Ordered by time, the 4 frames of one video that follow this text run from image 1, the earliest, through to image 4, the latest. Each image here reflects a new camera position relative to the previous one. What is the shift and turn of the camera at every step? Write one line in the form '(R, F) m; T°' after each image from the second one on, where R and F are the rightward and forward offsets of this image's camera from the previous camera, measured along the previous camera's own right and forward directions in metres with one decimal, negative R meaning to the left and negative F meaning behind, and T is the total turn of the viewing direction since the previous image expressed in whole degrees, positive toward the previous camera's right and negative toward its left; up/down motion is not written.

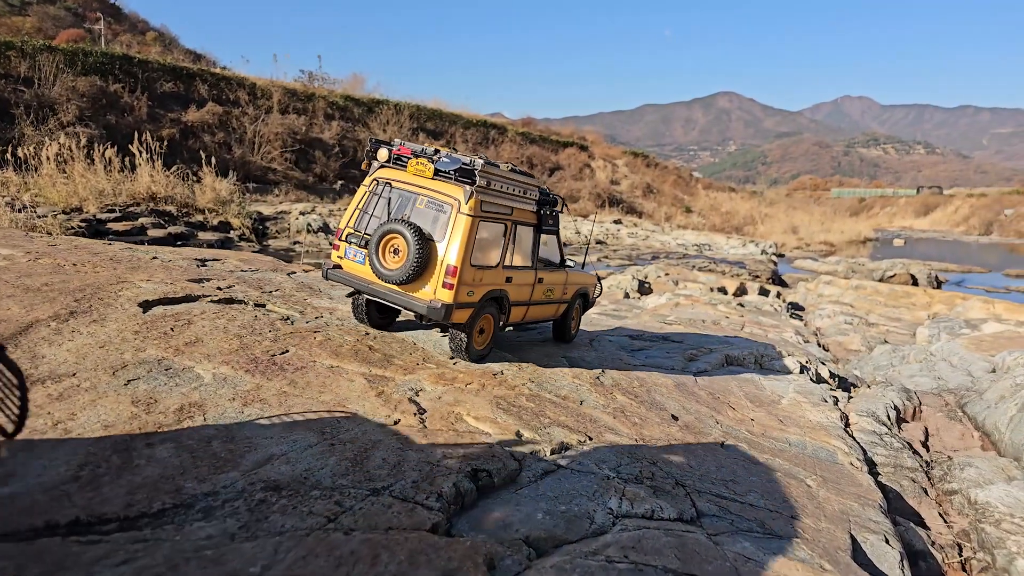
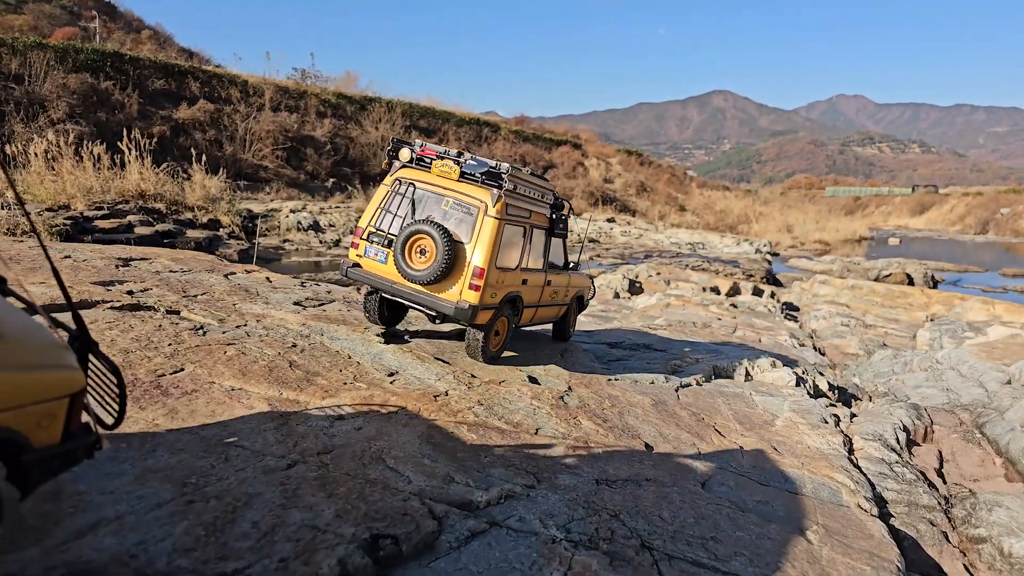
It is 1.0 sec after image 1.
(+0.2, +0.5) m; 0°
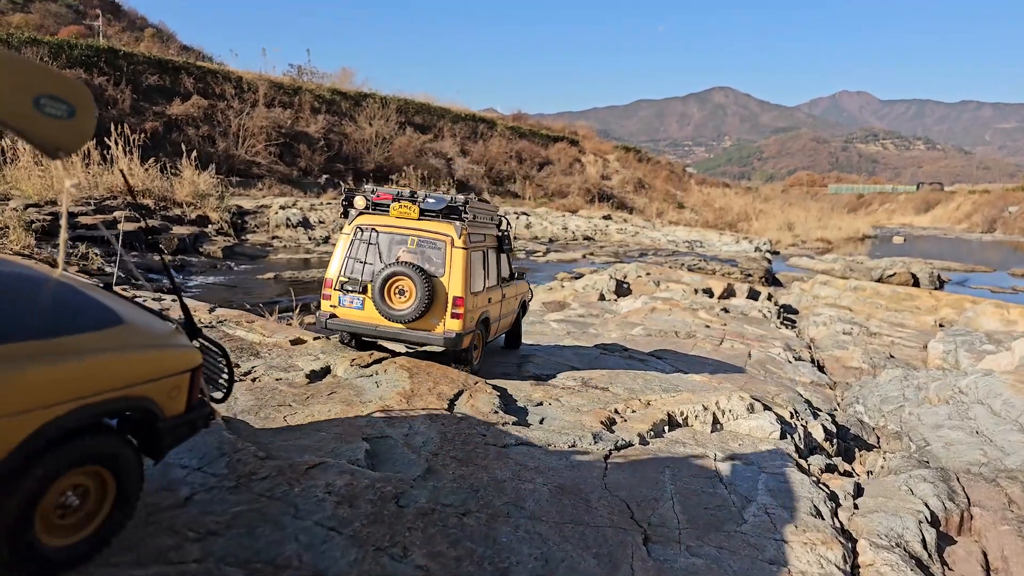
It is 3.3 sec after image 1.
(+0.5, +1.1) m; 0°
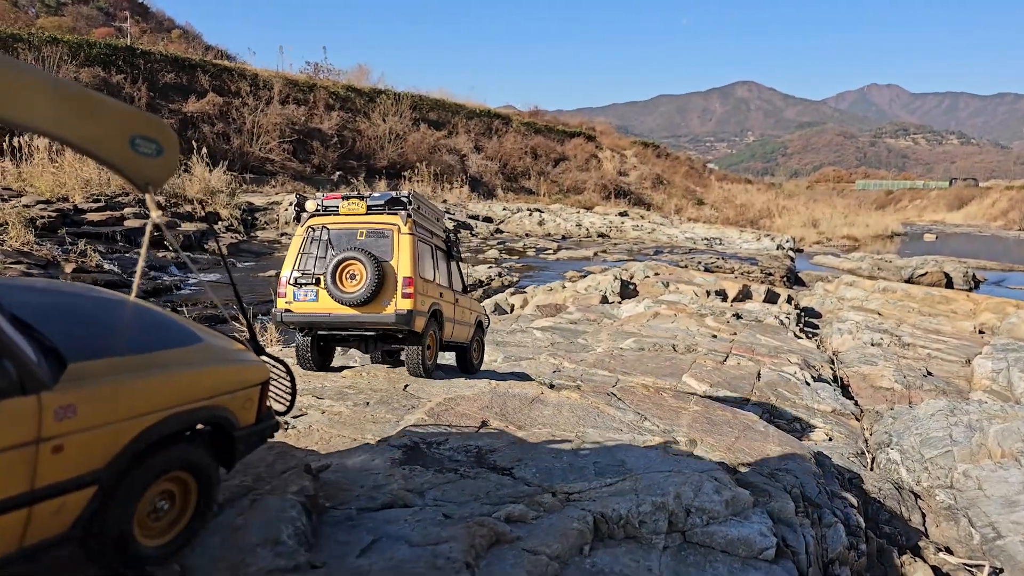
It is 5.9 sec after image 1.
(+0.5, +1.2) m; -2°
